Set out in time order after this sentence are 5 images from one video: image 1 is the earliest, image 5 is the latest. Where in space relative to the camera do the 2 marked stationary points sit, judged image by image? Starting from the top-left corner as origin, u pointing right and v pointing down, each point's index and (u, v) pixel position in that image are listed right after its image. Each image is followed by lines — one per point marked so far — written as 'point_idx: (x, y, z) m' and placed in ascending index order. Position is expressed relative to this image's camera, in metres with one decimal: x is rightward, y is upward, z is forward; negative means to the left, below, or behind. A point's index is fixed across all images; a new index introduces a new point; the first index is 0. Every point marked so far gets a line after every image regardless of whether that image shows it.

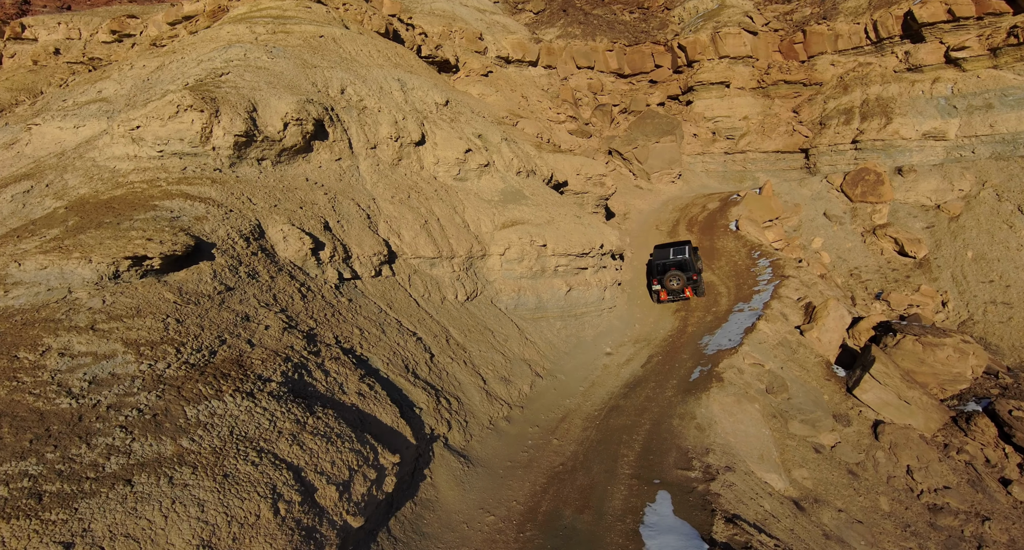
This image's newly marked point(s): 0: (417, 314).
0: (-1.7, -0.7, +10.7) m
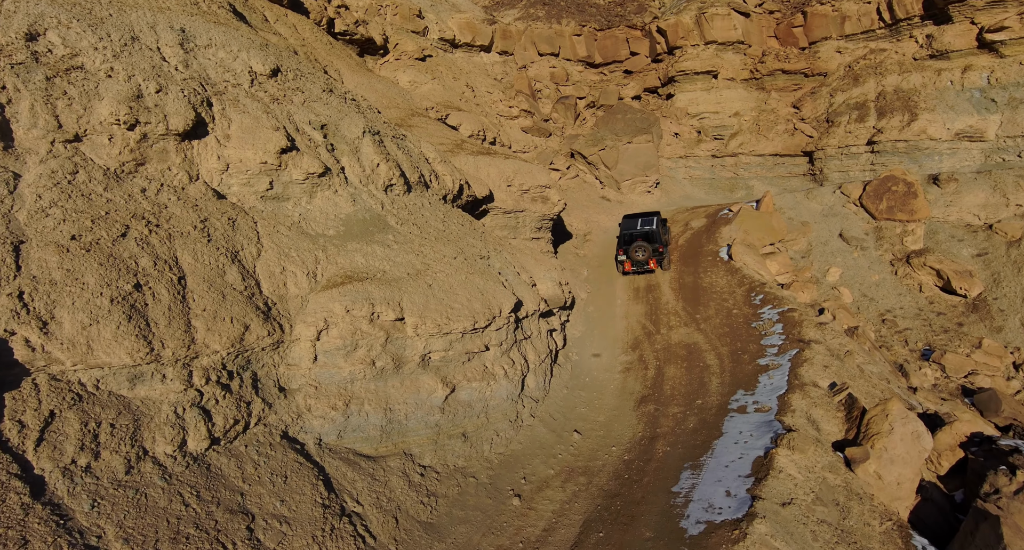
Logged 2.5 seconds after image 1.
0: (-3.9, -2.0, +4.6) m
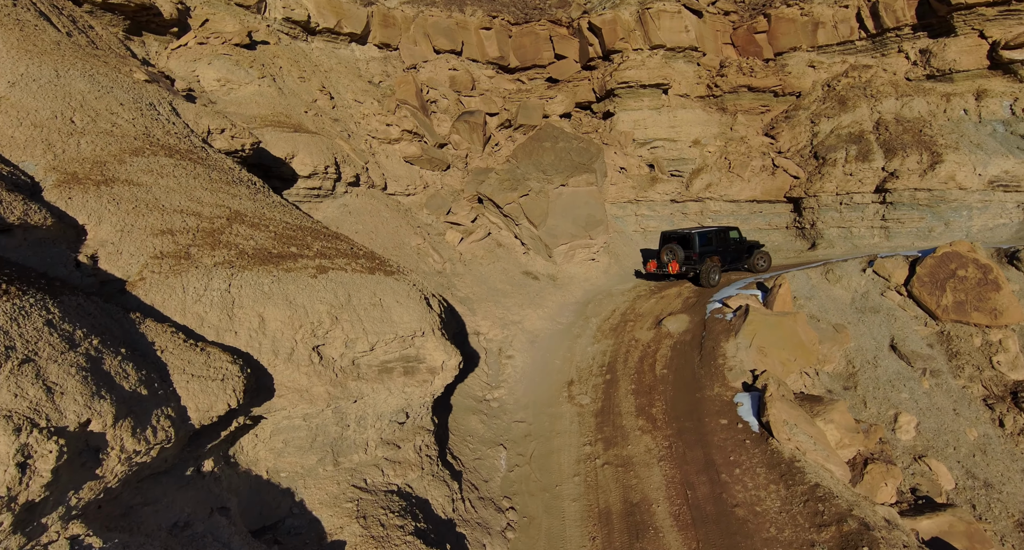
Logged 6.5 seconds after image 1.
0: (-4.2, -5.0, -5.1) m
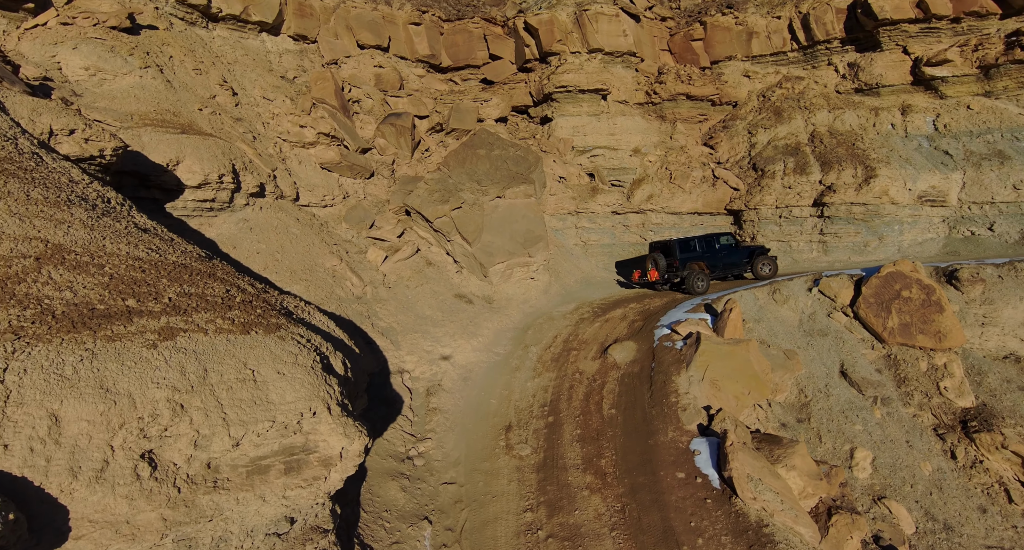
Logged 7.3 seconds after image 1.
0: (-3.5, -5.5, -7.1) m
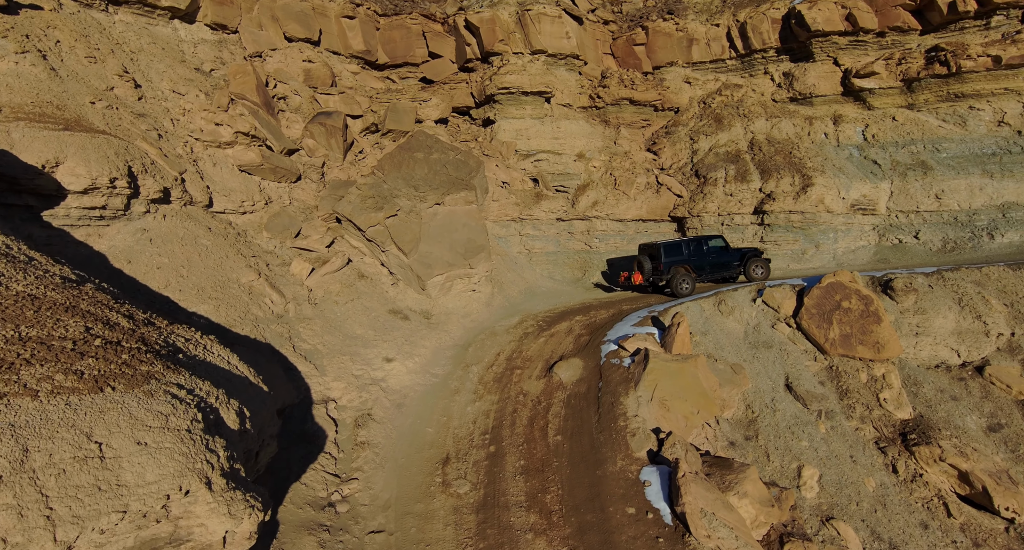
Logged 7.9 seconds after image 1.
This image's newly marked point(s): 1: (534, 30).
0: (-2.9, -5.9, -8.2) m
1: (+1.1, +8.2, +19.5) m
